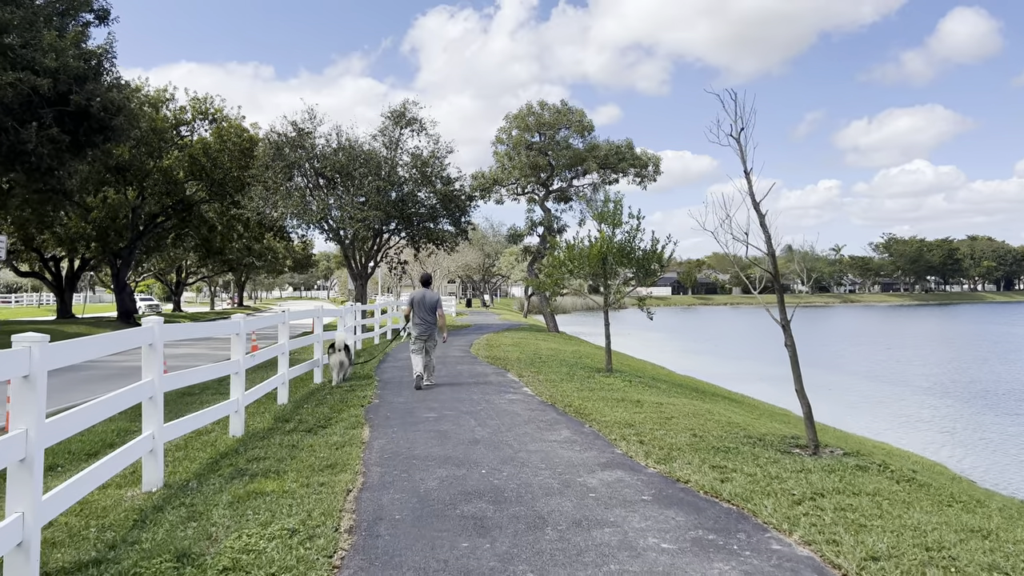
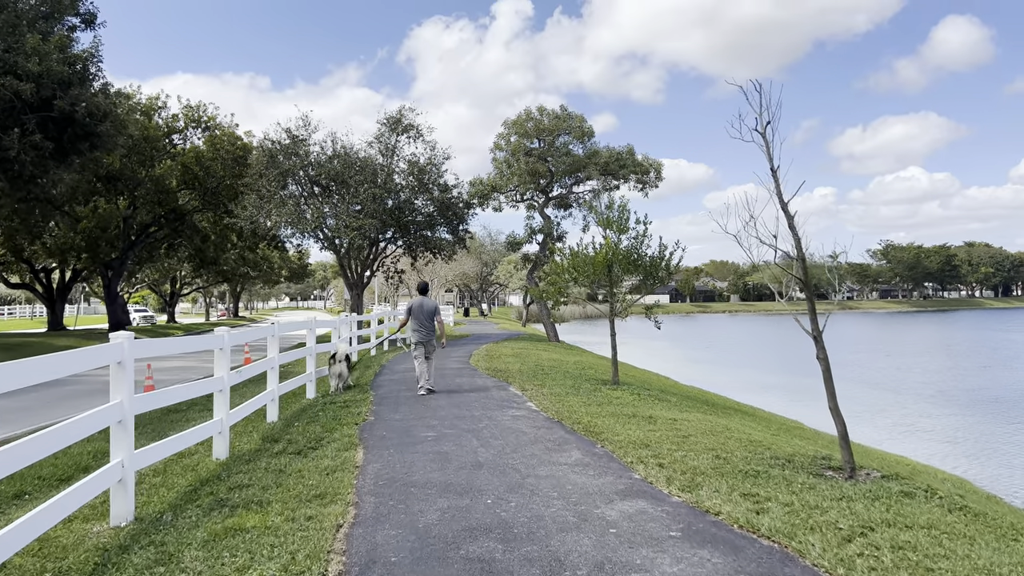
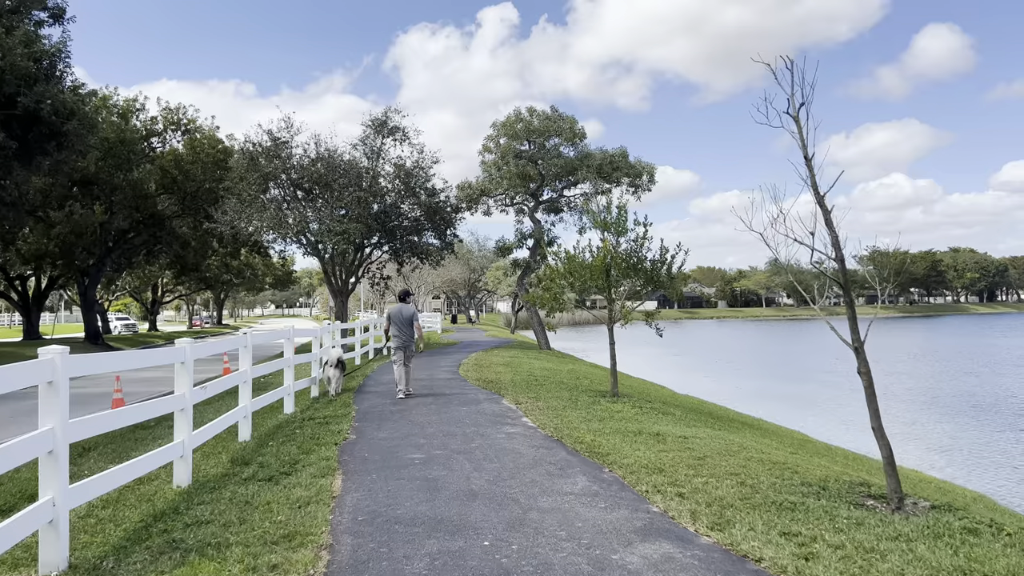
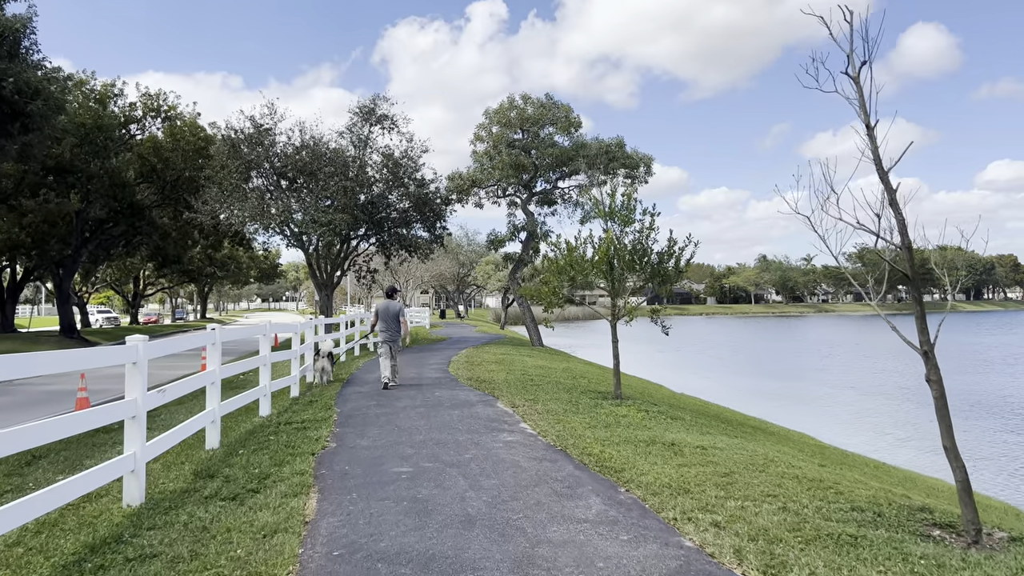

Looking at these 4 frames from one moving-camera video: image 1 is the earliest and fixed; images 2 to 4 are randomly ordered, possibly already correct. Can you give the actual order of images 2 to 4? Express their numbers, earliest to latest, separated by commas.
2, 3, 4
